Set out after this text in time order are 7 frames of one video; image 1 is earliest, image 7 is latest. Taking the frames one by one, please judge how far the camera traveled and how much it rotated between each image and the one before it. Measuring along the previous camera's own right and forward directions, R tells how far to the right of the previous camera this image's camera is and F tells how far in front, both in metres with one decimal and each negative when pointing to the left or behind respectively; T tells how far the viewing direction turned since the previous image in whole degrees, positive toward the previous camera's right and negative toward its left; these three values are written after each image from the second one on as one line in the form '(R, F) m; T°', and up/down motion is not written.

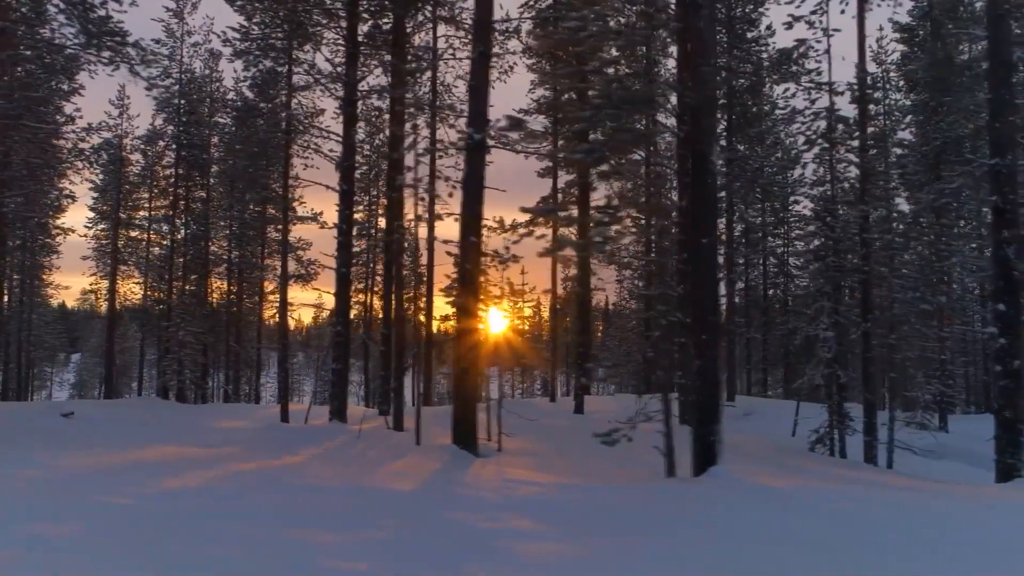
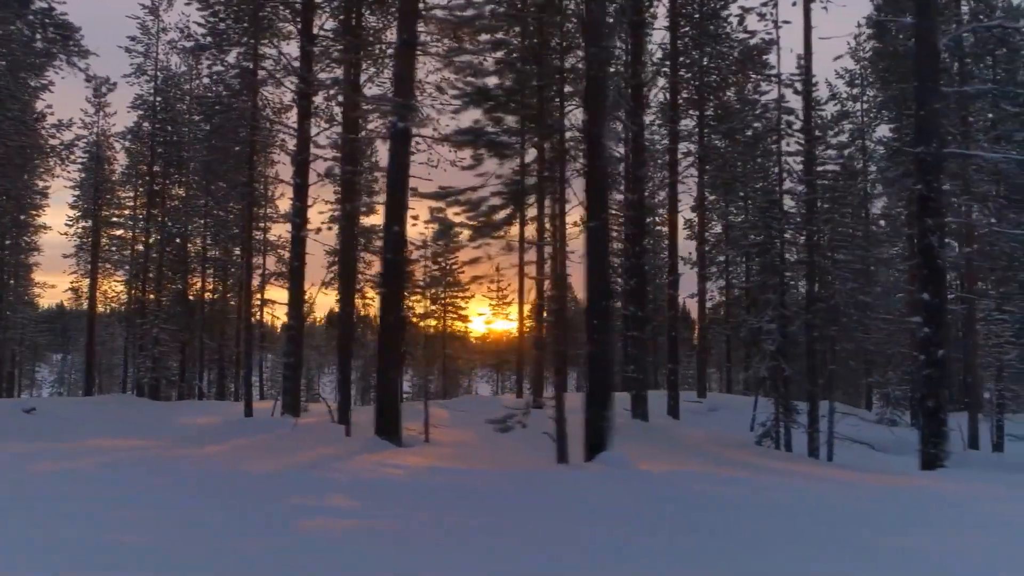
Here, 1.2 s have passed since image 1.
(+0.3, 0.0) m; 0°
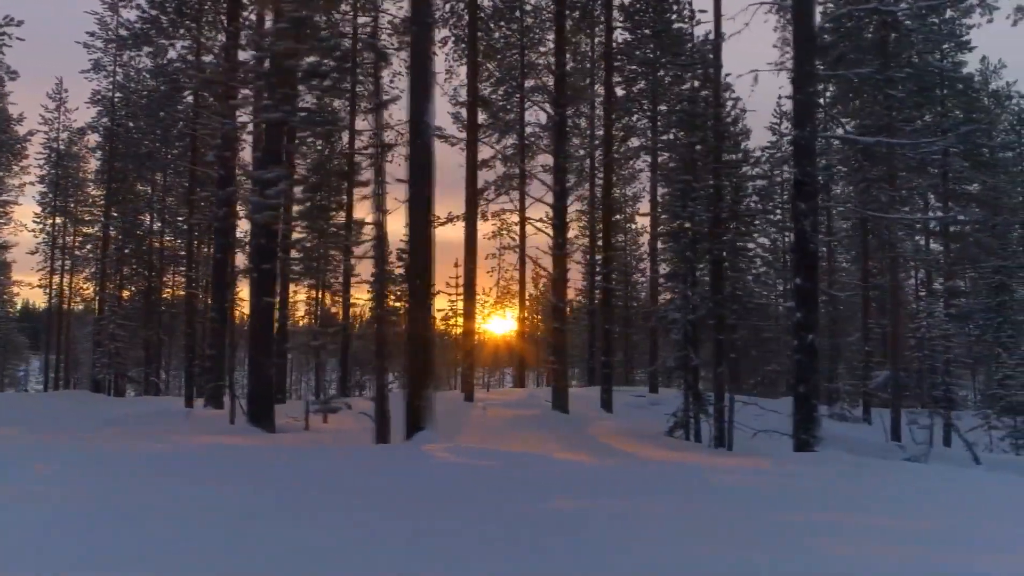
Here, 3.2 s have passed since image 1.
(+0.5, 0.0) m; 0°
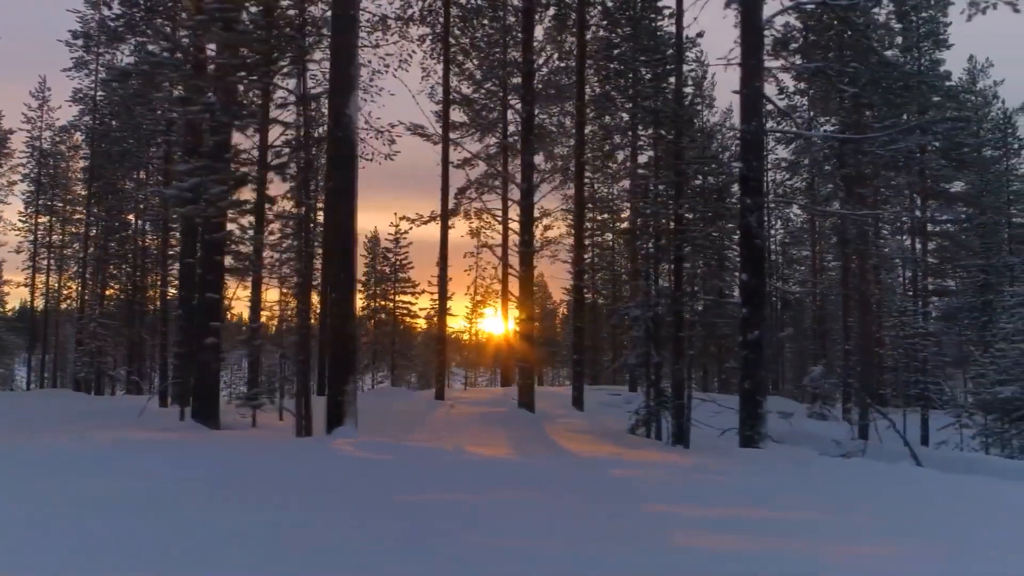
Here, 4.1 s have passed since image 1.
(+0.2, 0.0) m; 0°
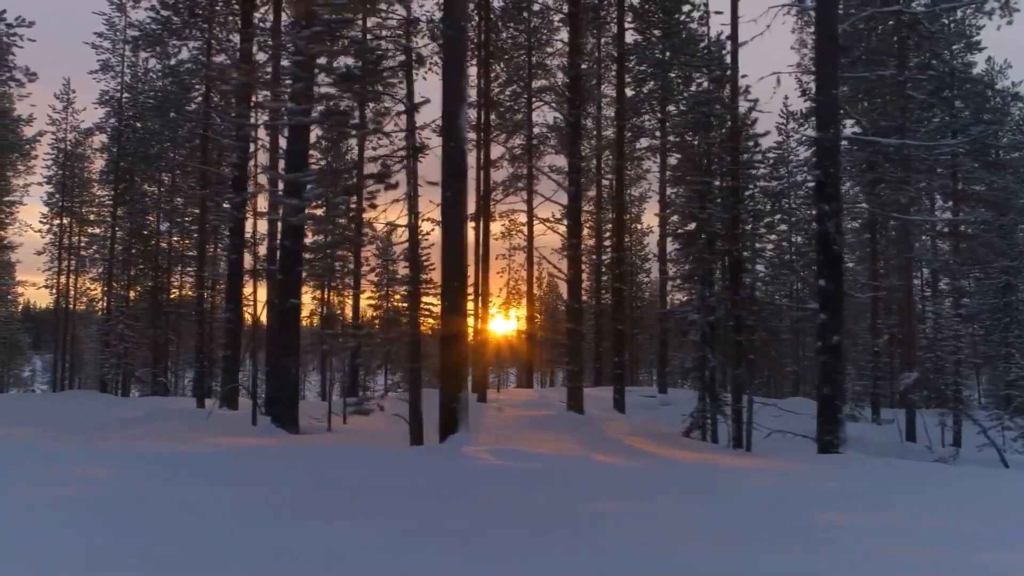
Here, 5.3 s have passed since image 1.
(-0.3, 0.0) m; 0°
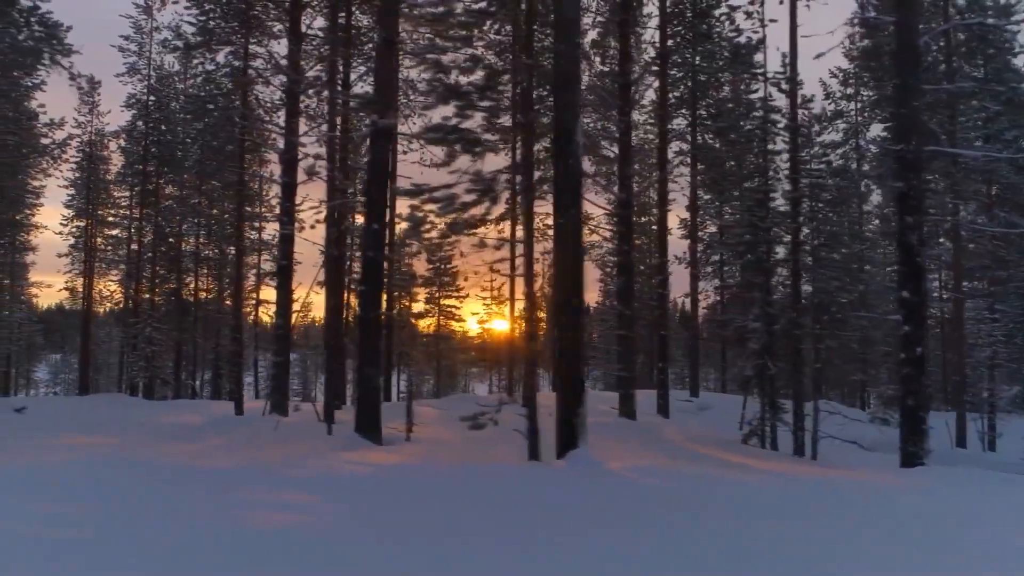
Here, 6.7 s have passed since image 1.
(-0.3, 0.0) m; 0°
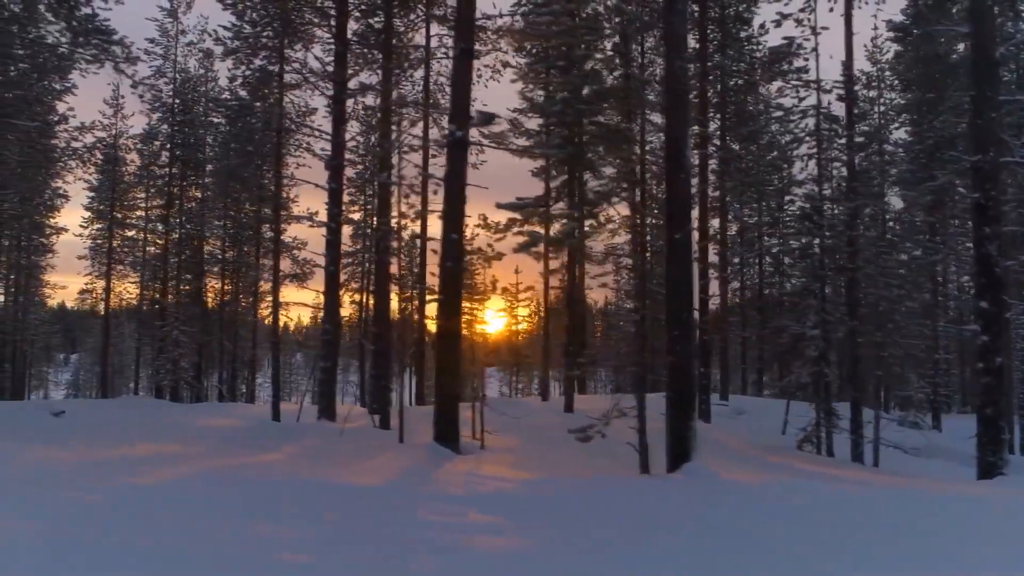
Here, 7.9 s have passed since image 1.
(-0.3, 0.0) m; 0°
